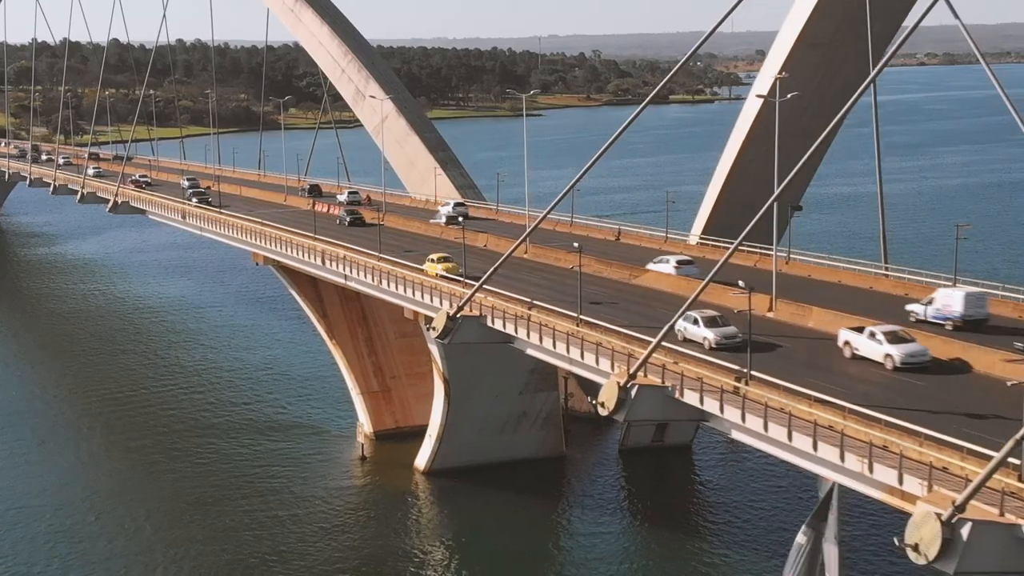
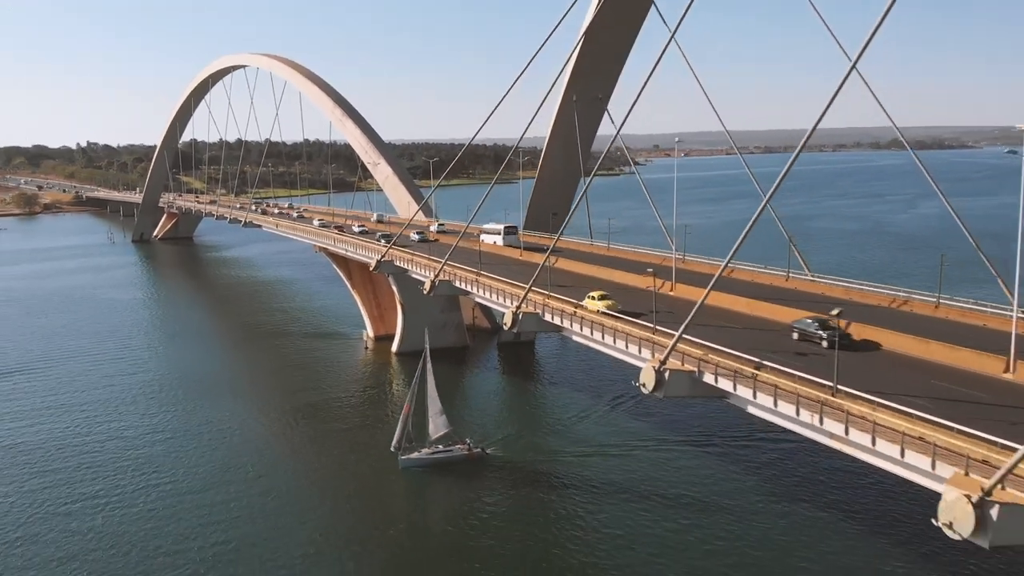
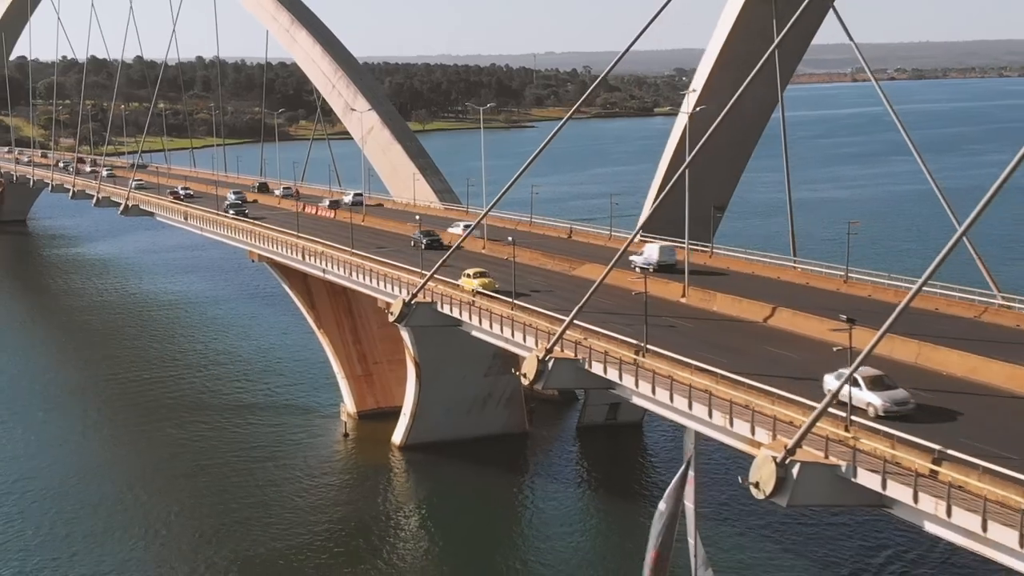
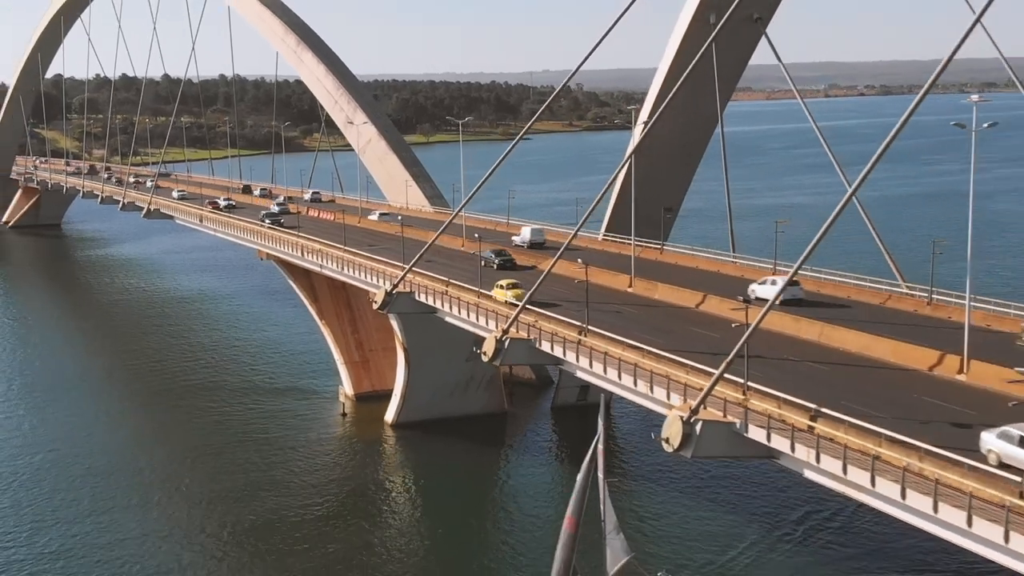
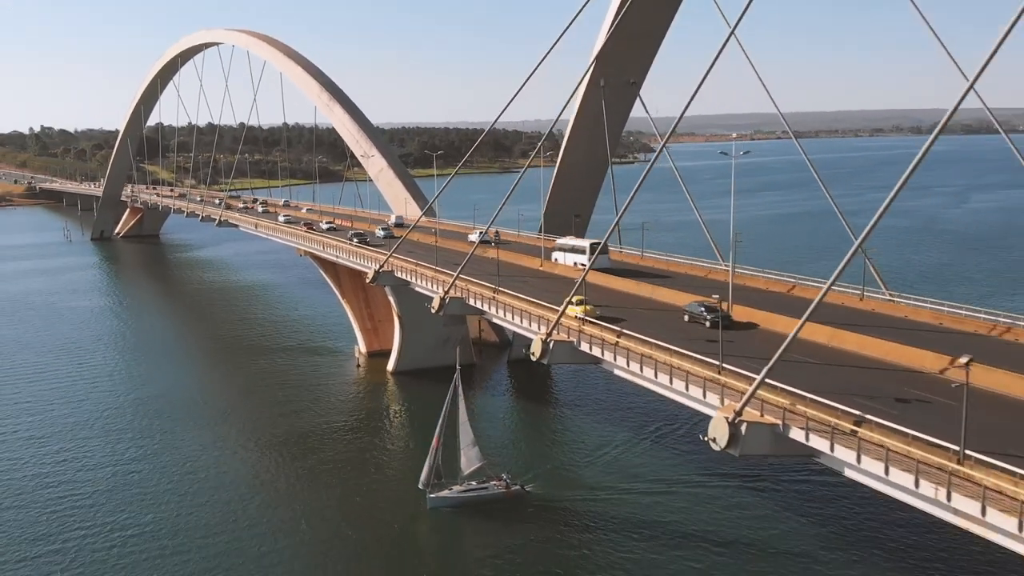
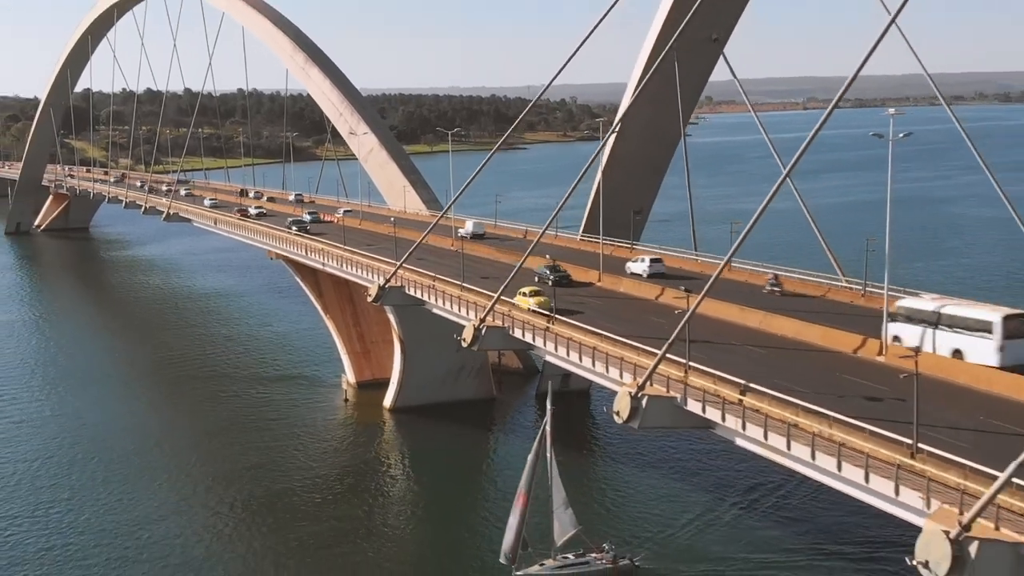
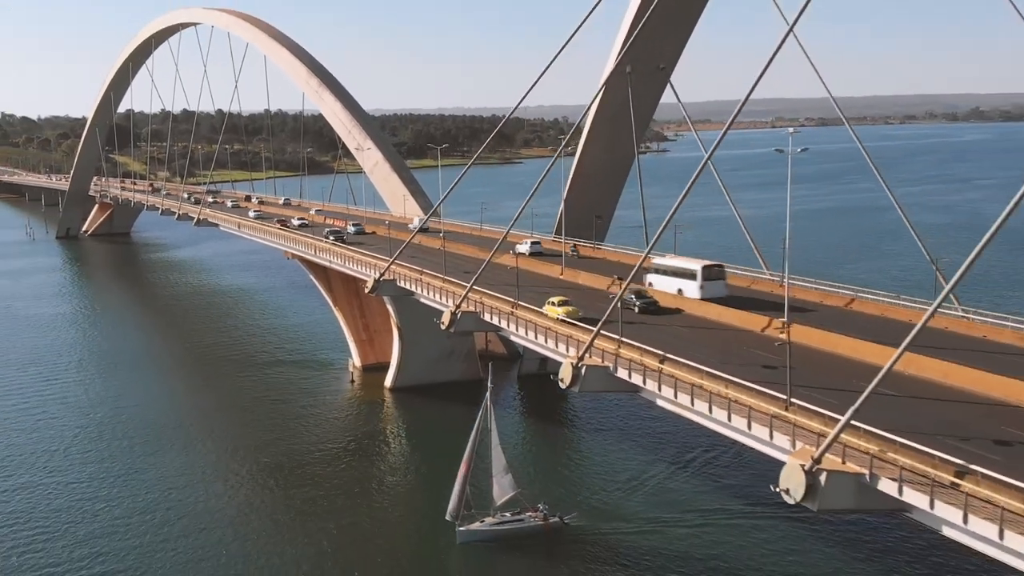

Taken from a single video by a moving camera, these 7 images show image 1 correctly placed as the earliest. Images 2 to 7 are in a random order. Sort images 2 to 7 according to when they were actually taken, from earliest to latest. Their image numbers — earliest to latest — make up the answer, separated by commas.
3, 4, 6, 7, 5, 2
